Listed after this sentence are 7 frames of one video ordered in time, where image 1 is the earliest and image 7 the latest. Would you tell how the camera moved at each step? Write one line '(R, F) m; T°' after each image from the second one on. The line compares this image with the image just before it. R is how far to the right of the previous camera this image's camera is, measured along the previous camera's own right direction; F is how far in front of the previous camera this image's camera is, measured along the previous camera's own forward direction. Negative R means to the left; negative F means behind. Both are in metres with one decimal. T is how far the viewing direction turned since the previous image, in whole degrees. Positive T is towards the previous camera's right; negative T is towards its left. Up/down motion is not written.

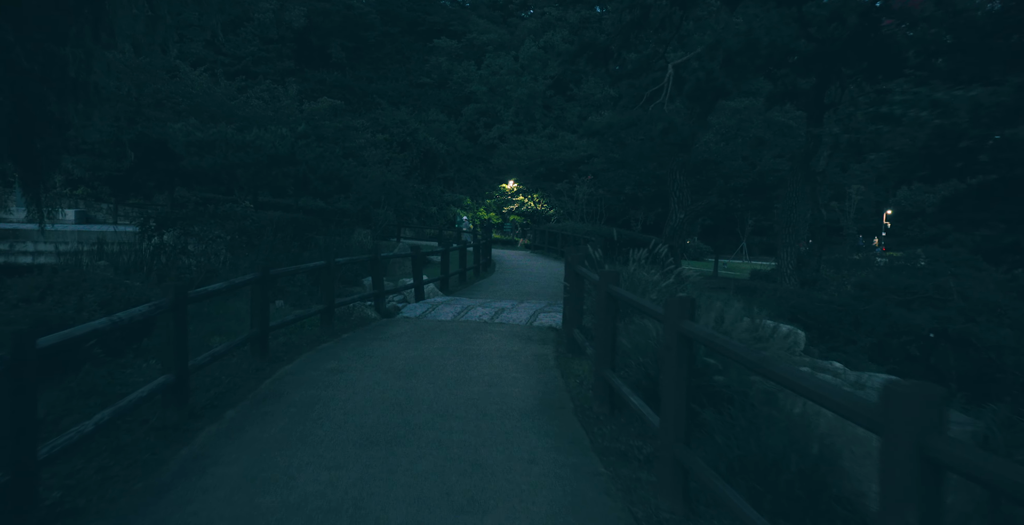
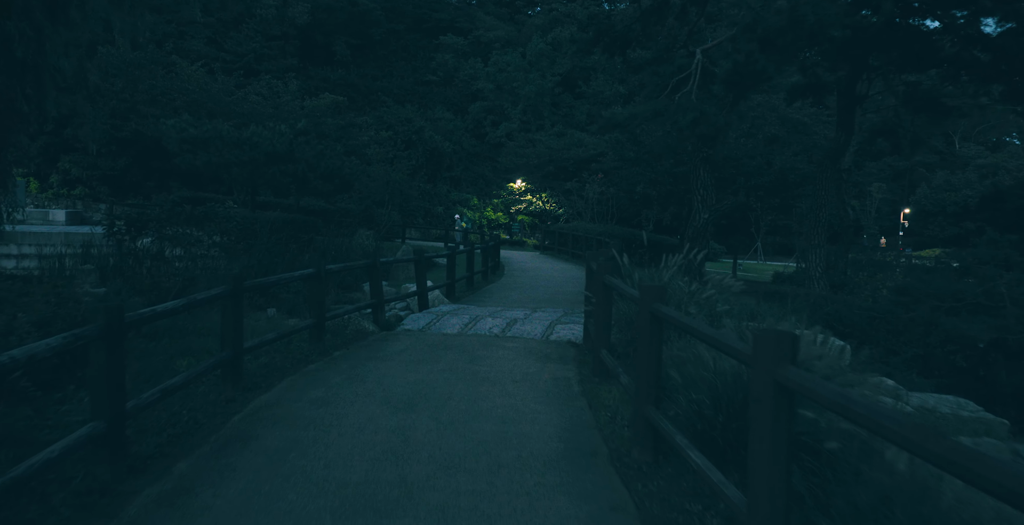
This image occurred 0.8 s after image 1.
(-0.1, +0.9) m; -1°
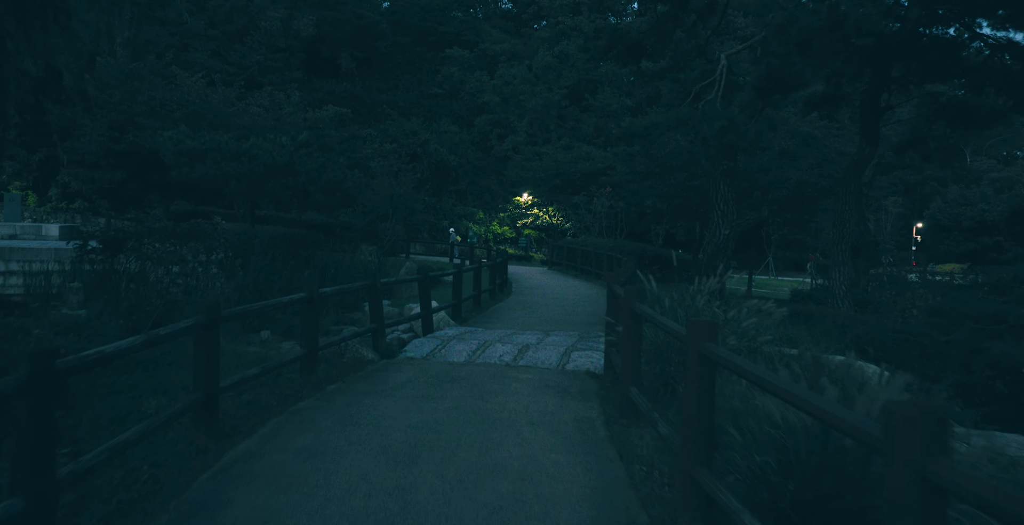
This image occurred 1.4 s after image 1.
(-0.1, +0.7) m; 0°
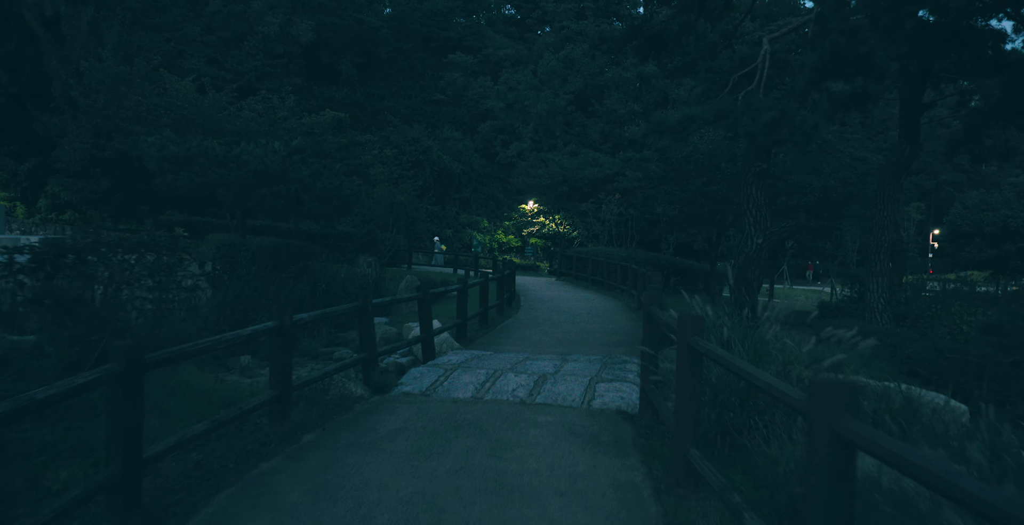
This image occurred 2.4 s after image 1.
(-0.1, +1.1) m; 0°
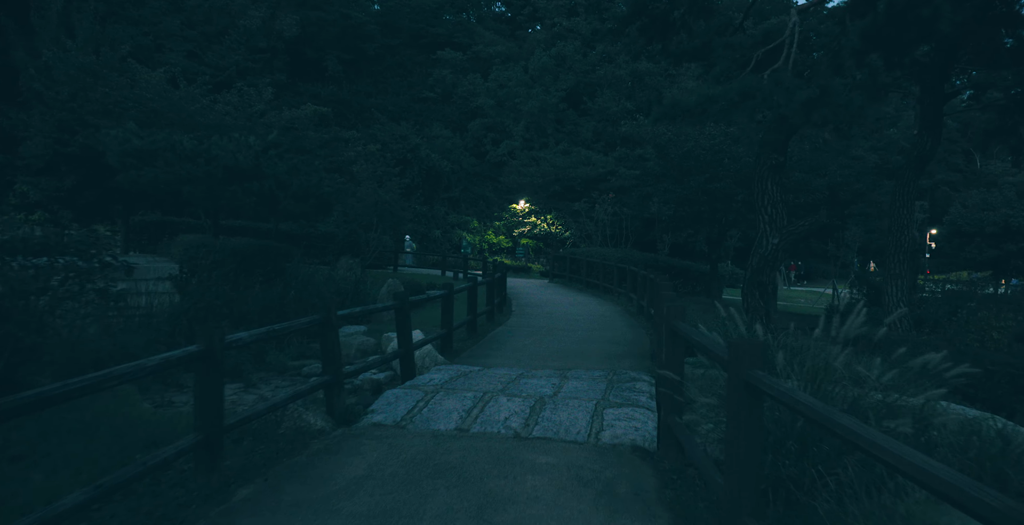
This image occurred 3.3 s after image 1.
(0.0, +1.0) m; +1°
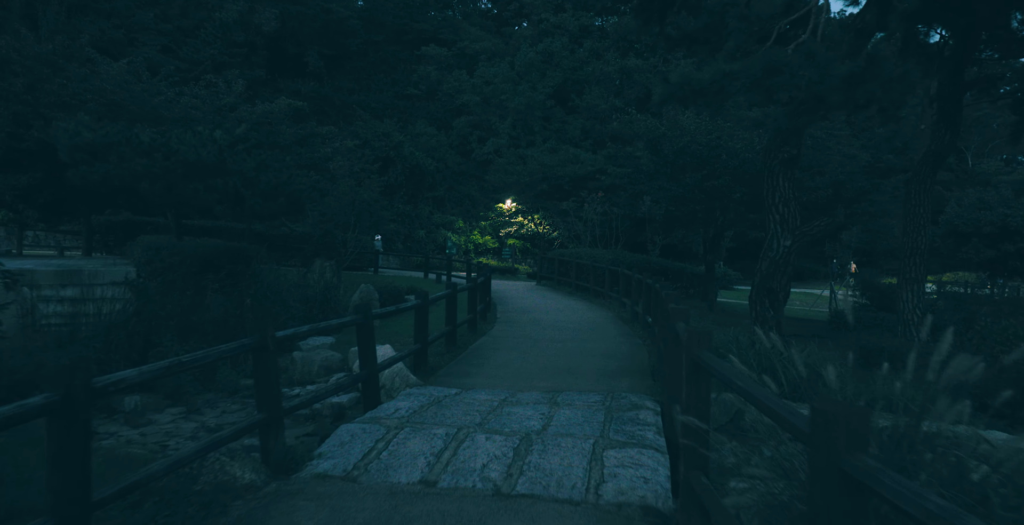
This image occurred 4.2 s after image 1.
(+0.1, +1.0) m; +1°
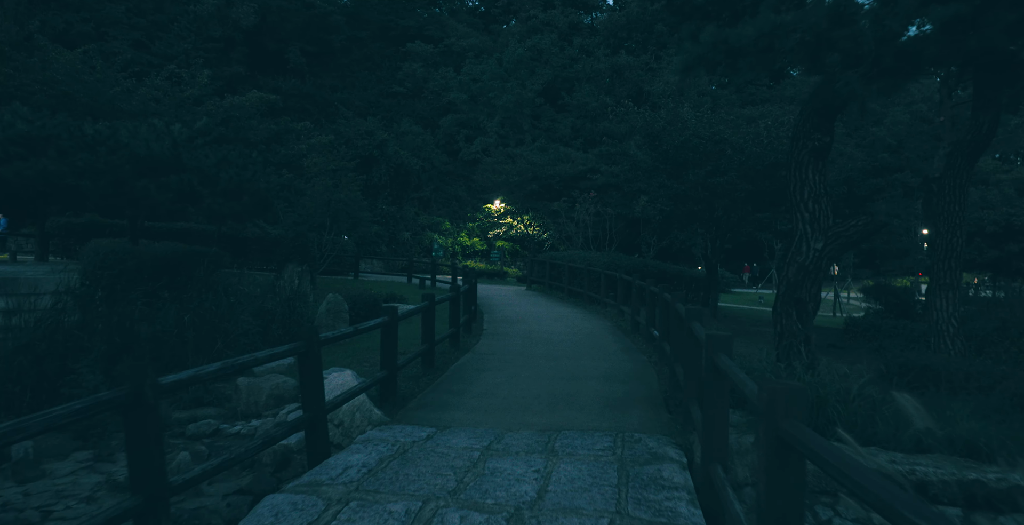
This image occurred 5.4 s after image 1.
(0.0, +1.3) m; +1°
